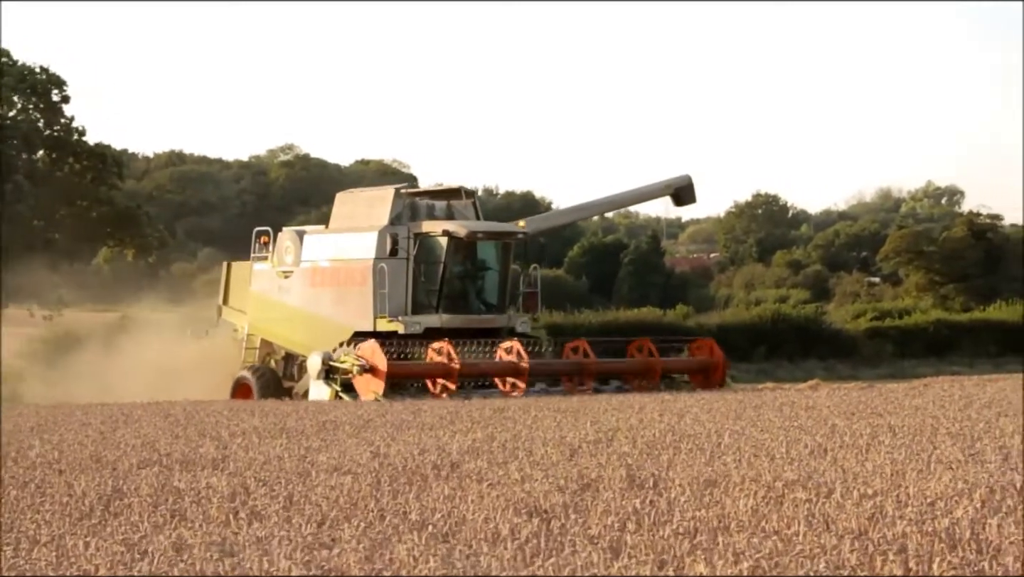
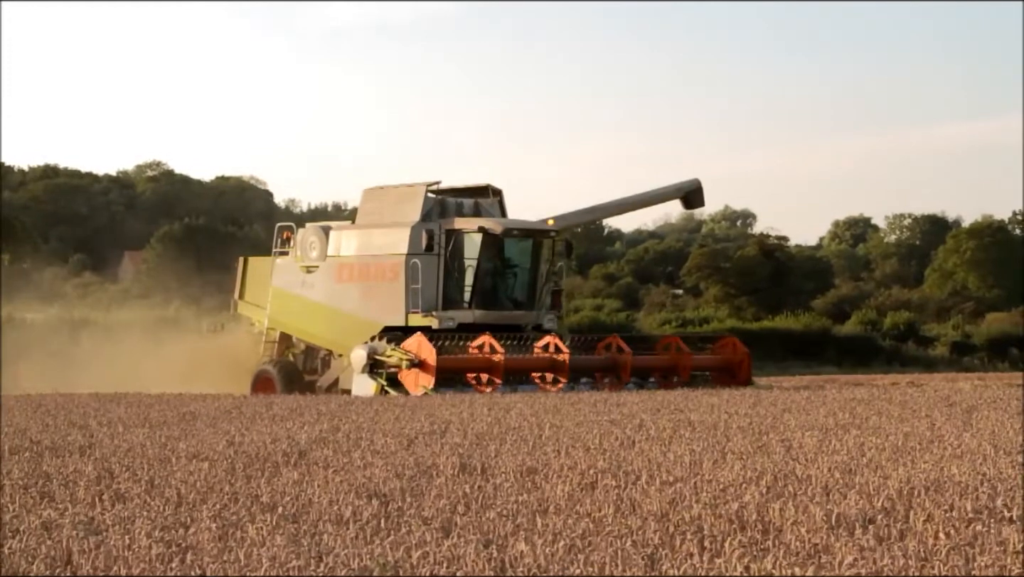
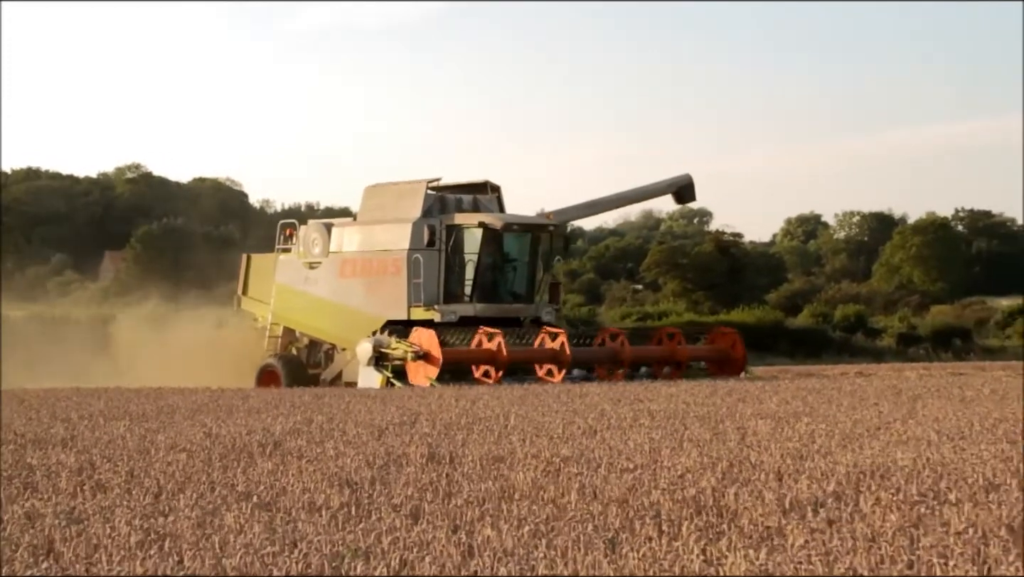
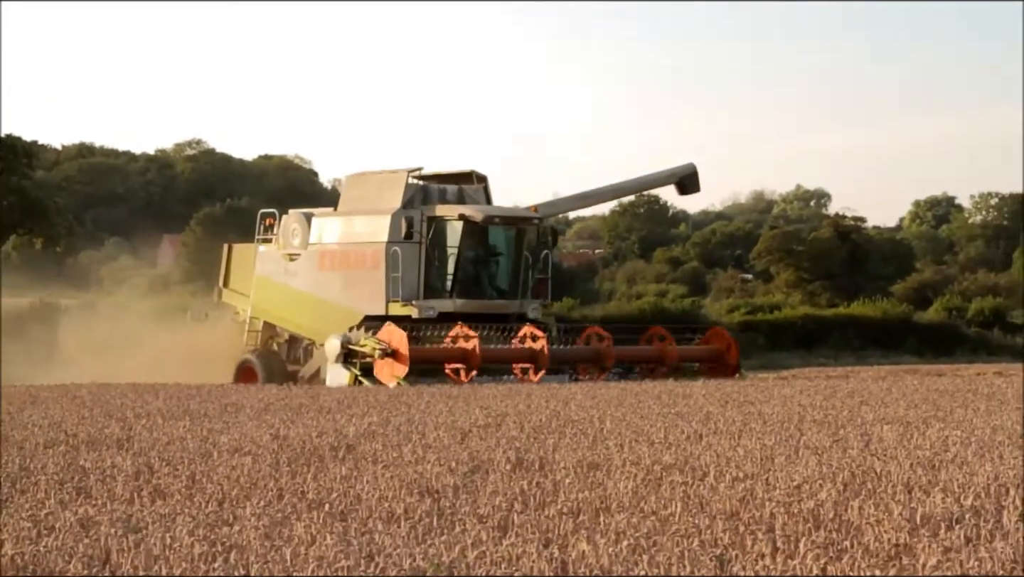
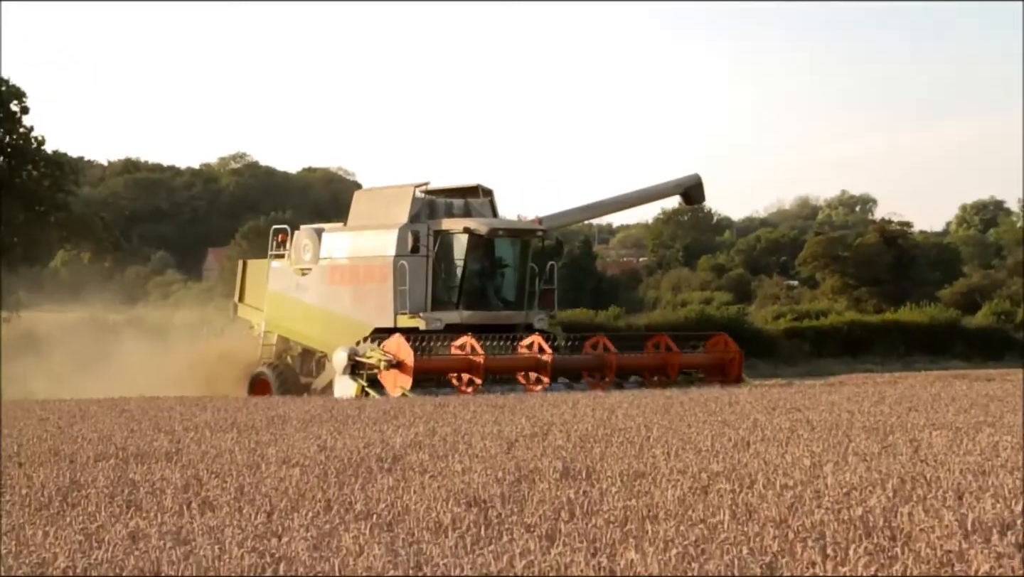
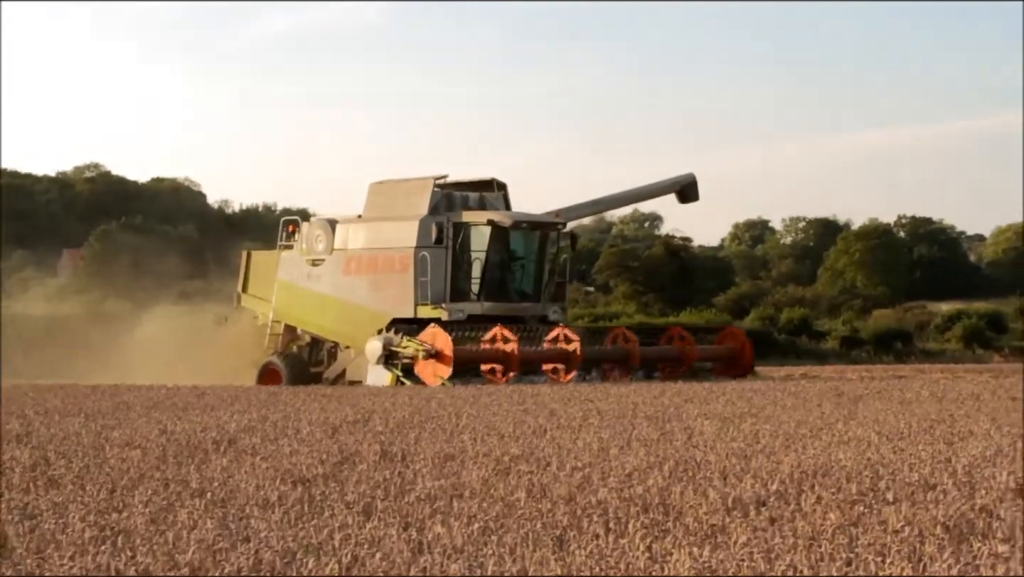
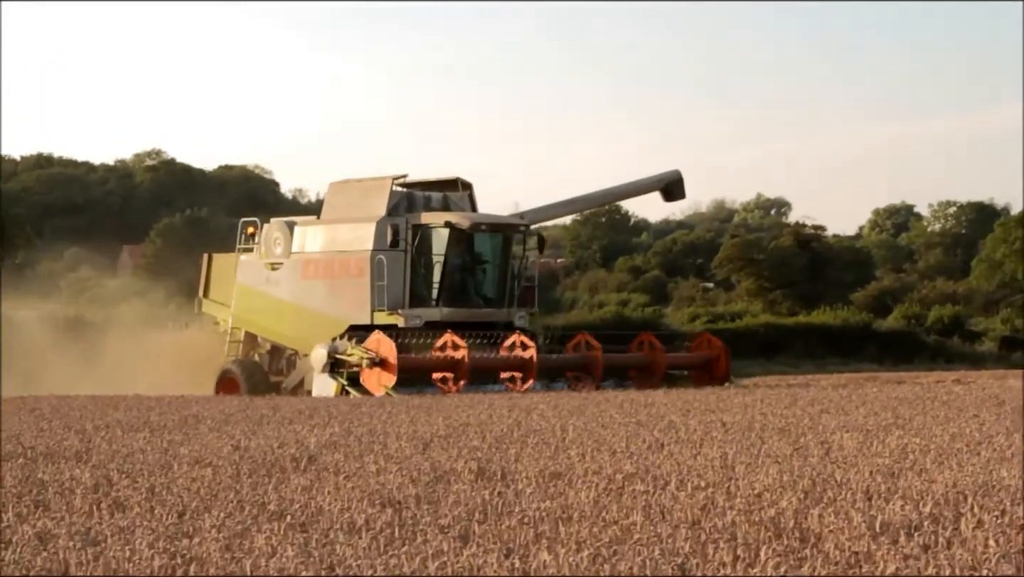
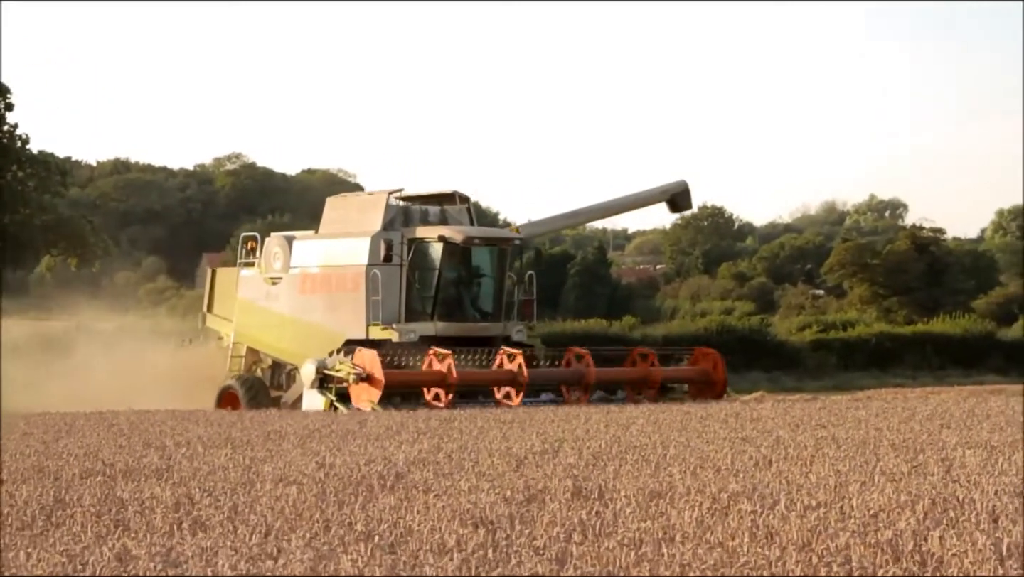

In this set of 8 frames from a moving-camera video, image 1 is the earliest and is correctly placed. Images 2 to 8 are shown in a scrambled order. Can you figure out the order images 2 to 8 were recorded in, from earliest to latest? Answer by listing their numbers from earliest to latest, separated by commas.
8, 5, 4, 7, 2, 3, 6
